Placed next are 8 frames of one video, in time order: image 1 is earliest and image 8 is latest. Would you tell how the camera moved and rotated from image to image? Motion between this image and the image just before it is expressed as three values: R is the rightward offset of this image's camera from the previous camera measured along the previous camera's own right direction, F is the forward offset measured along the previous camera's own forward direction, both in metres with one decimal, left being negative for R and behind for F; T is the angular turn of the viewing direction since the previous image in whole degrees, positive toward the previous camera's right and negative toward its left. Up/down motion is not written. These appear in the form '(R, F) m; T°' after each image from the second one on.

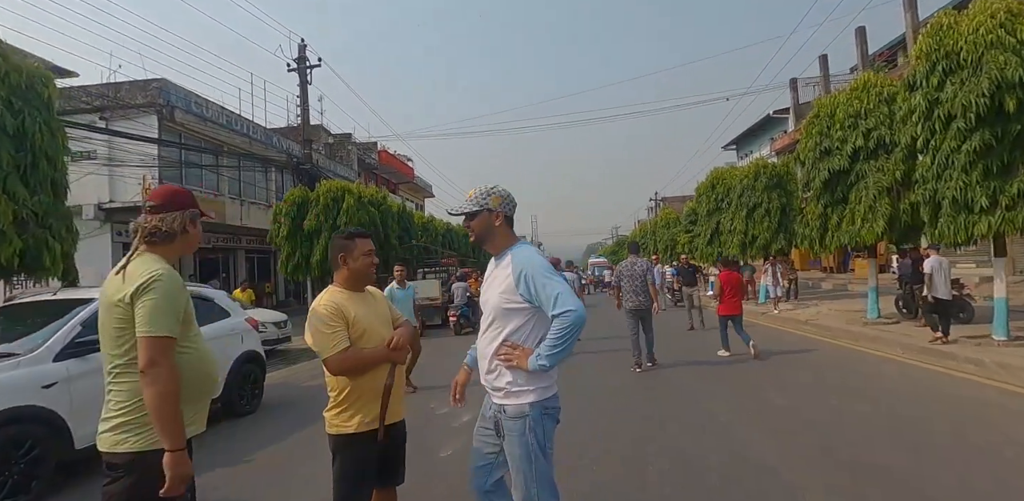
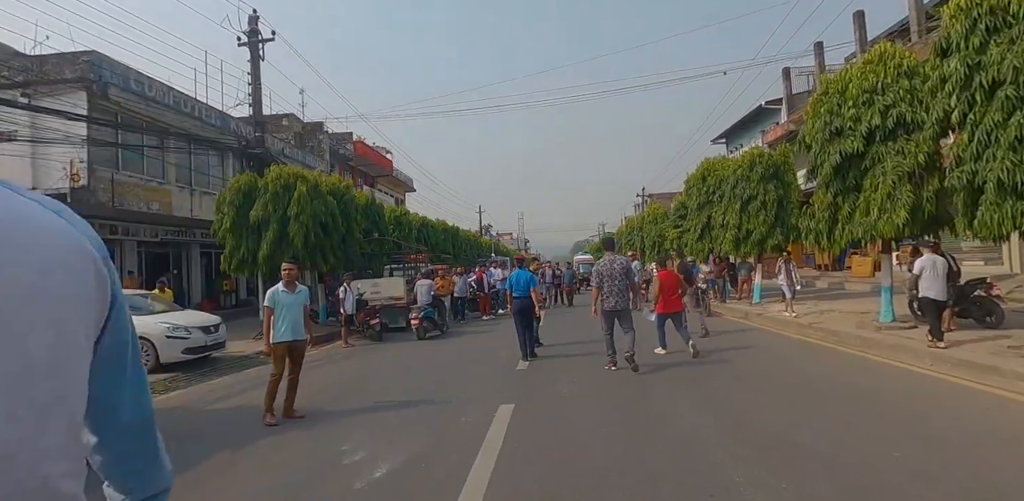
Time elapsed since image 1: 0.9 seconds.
(+0.4, +1.7) m; +1°
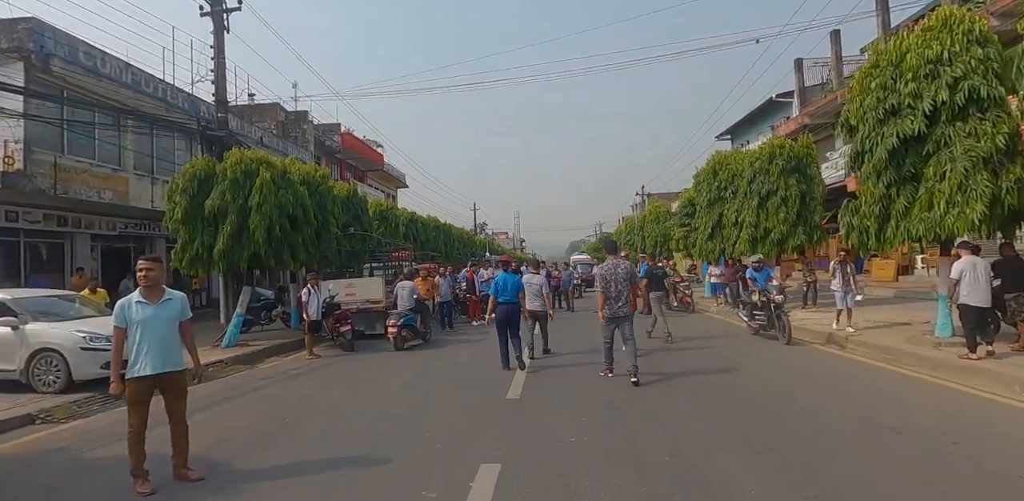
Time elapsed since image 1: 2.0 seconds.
(+0.1, +1.8) m; 0°
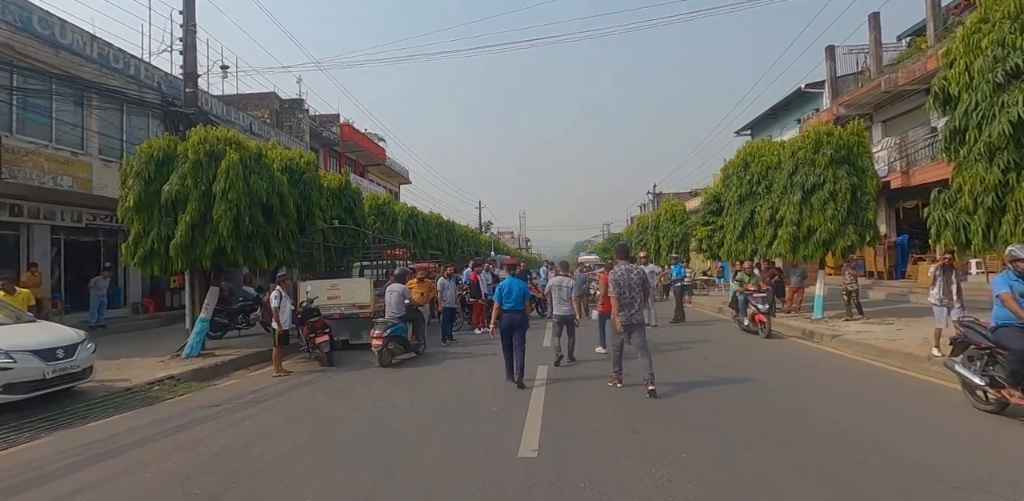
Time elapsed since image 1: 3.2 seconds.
(-0.1, +2.0) m; 0°
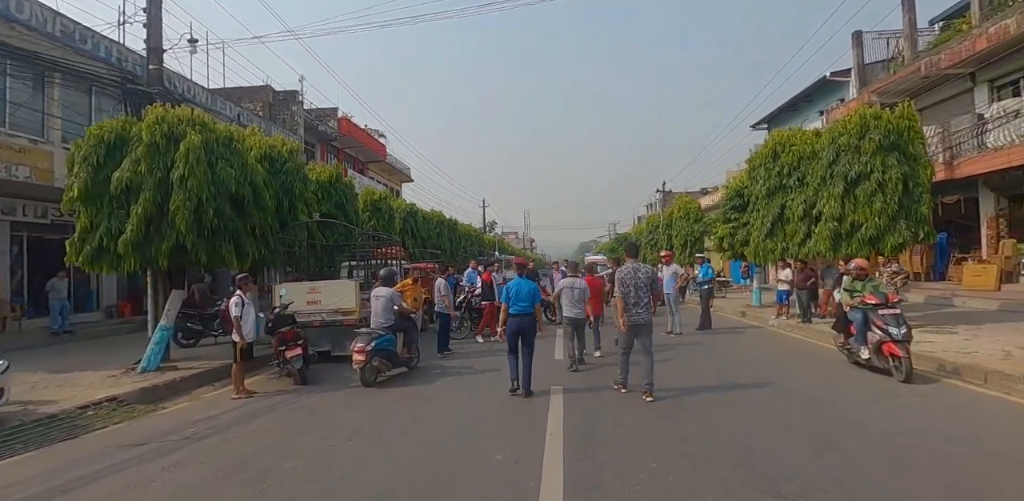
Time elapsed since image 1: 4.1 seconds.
(0.0, +1.6) m; 0°
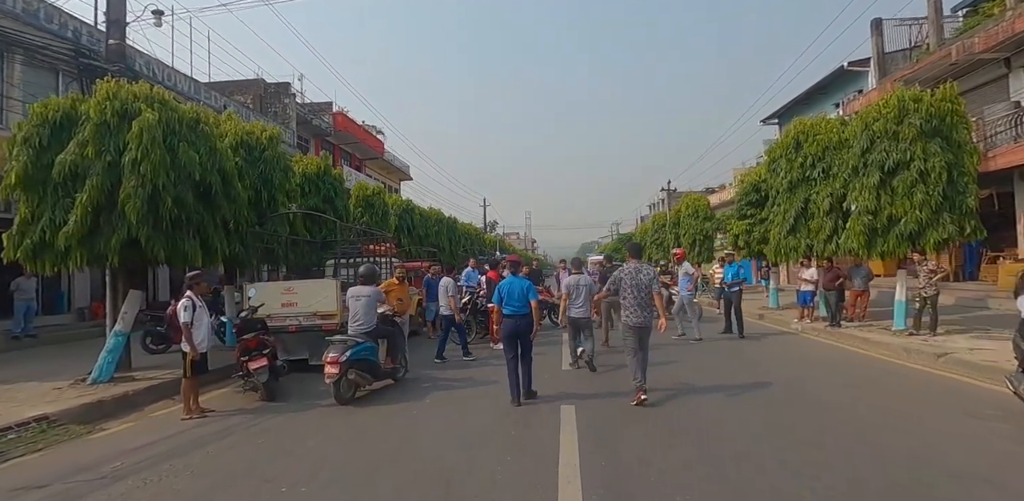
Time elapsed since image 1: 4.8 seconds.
(0.0, +1.2) m; 0°
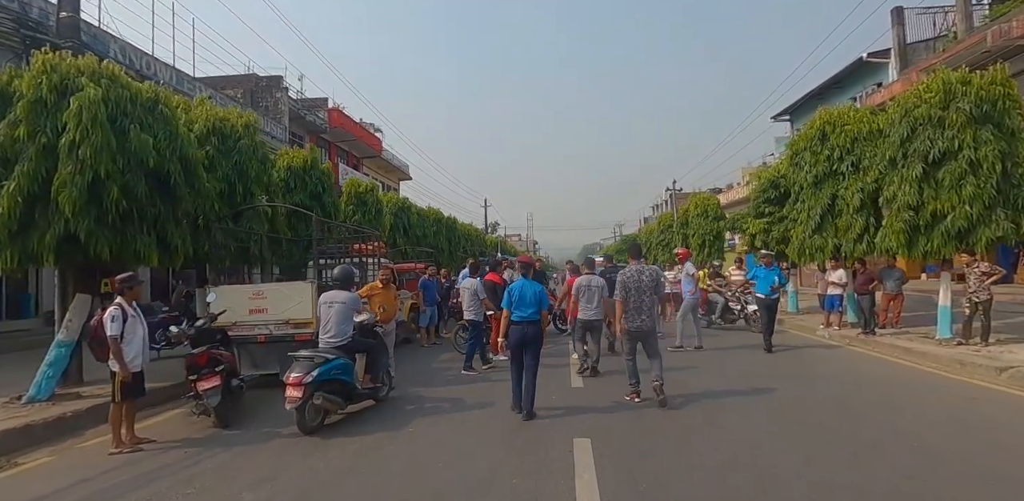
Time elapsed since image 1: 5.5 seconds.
(0.0, +1.2) m; 0°
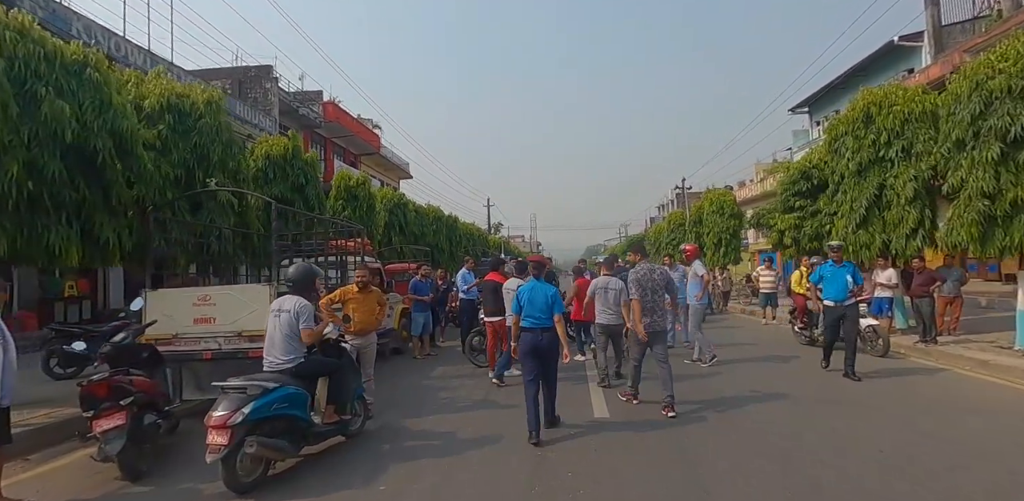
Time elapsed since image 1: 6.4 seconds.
(0.0, +1.6) m; 0°
